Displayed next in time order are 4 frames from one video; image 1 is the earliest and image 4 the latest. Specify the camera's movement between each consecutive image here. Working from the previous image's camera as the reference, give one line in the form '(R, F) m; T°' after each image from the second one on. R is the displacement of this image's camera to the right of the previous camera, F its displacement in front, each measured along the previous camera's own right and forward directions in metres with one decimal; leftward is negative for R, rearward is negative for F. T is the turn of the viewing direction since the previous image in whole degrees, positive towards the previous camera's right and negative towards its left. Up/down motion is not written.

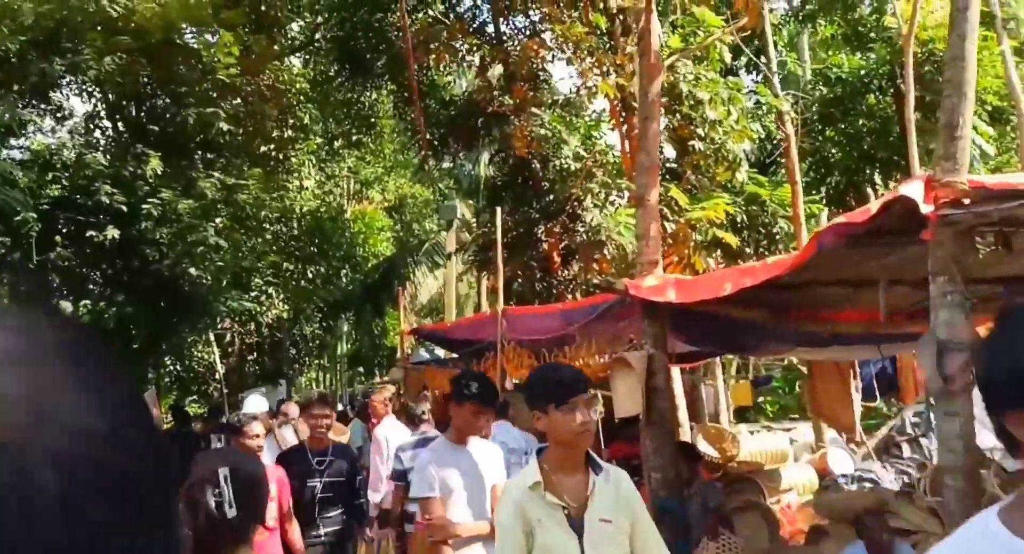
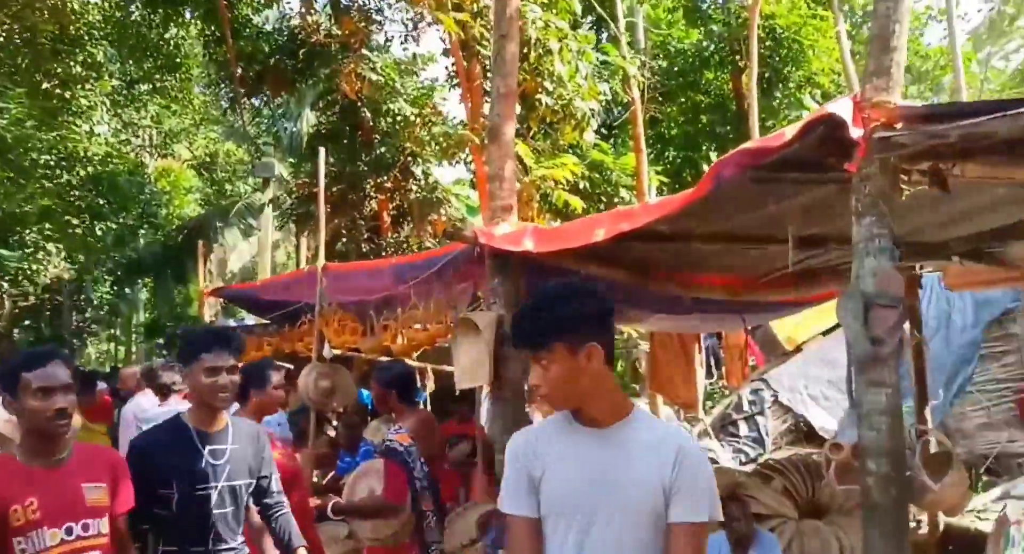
(0.0, +1.0) m; +12°
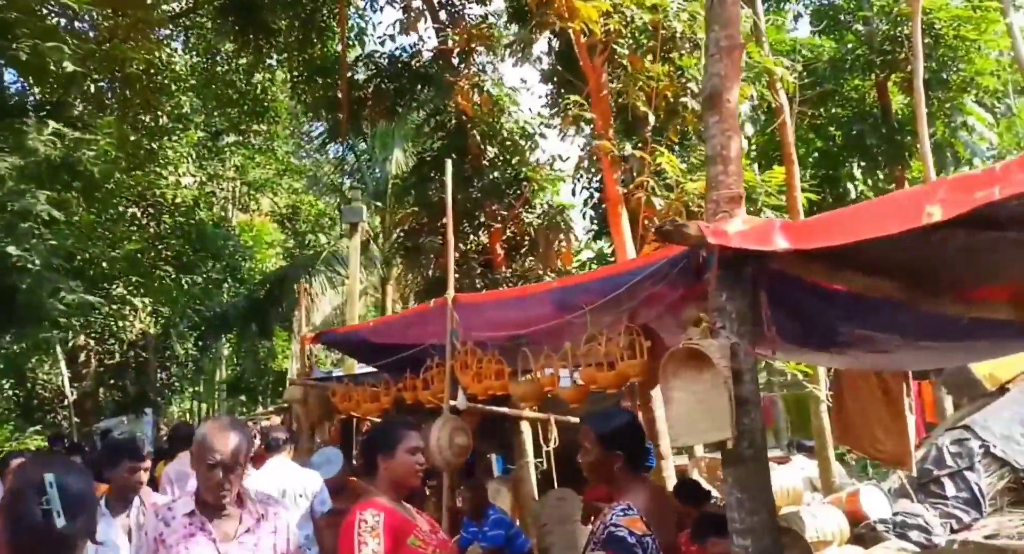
(-0.7, +1.2) m; -5°
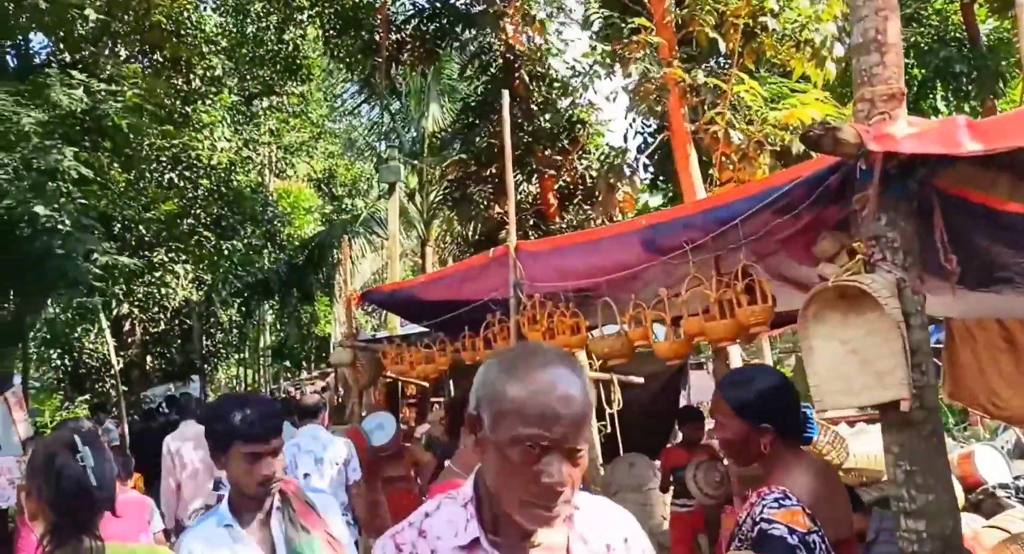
(-0.2, +0.7) m; -3°
